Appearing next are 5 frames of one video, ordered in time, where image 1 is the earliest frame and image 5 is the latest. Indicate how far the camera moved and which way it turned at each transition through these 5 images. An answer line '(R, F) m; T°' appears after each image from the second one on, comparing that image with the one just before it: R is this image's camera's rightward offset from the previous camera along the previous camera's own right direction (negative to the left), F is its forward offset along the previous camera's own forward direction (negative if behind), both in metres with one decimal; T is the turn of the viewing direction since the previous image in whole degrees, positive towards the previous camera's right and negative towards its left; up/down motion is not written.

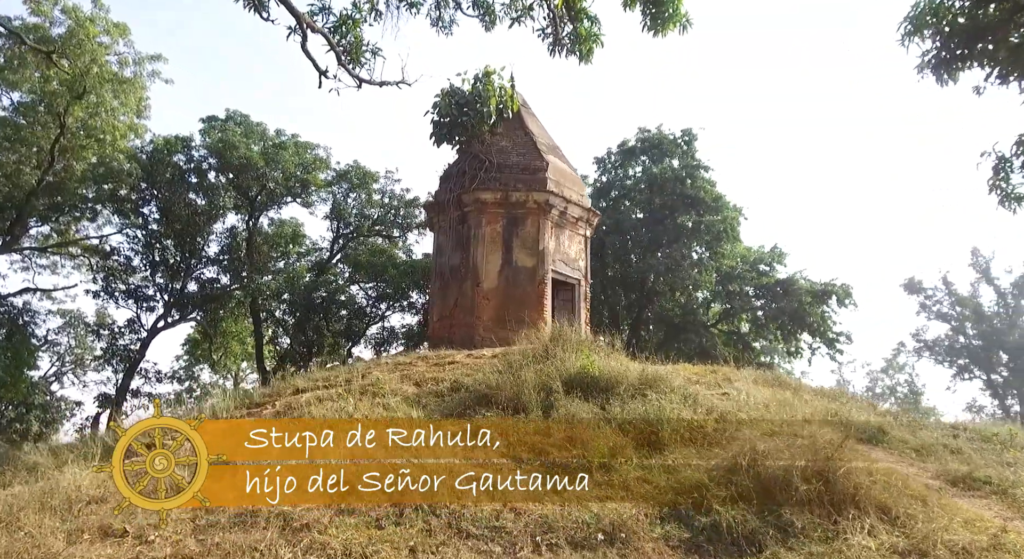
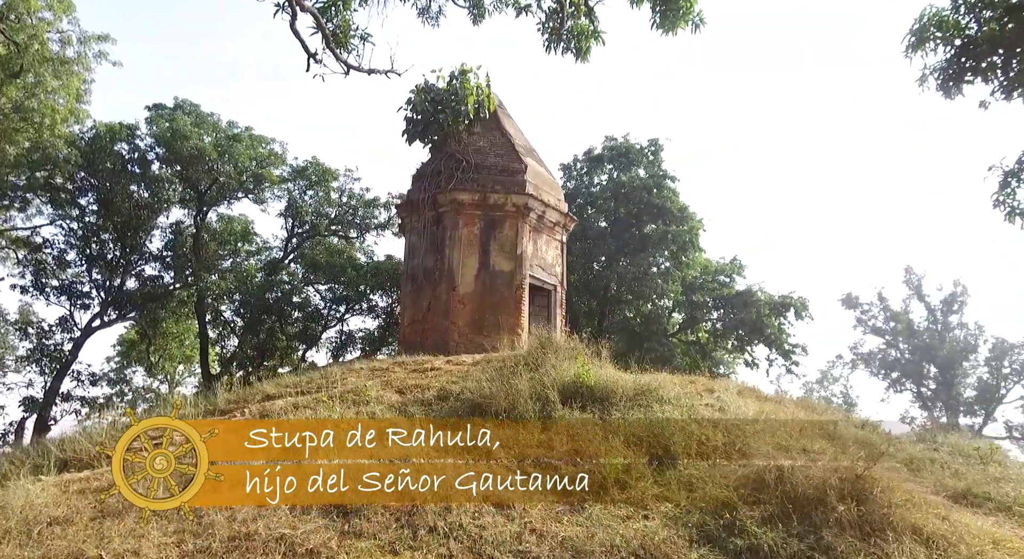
(-0.6, +0.4) m; +5°
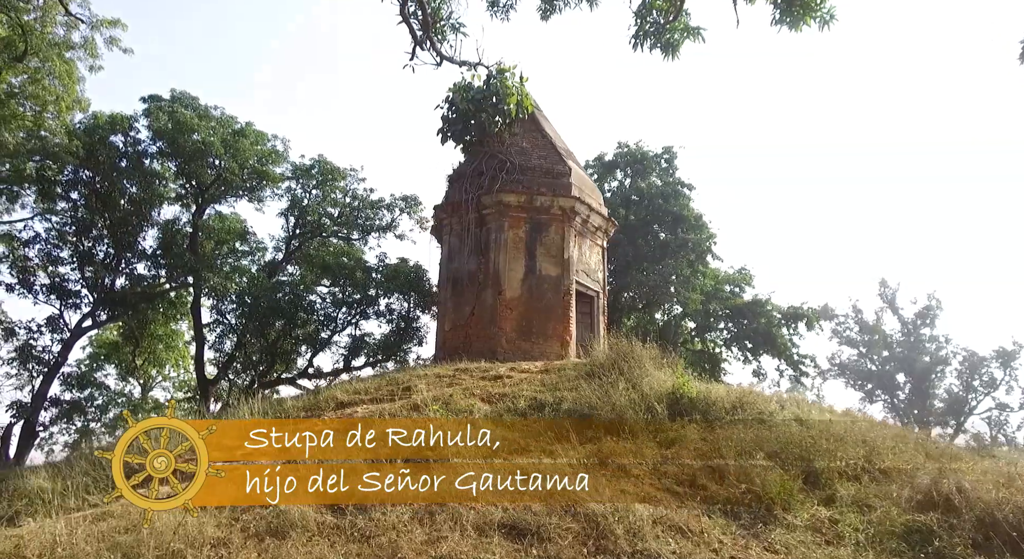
(-1.4, +0.5) m; +3°
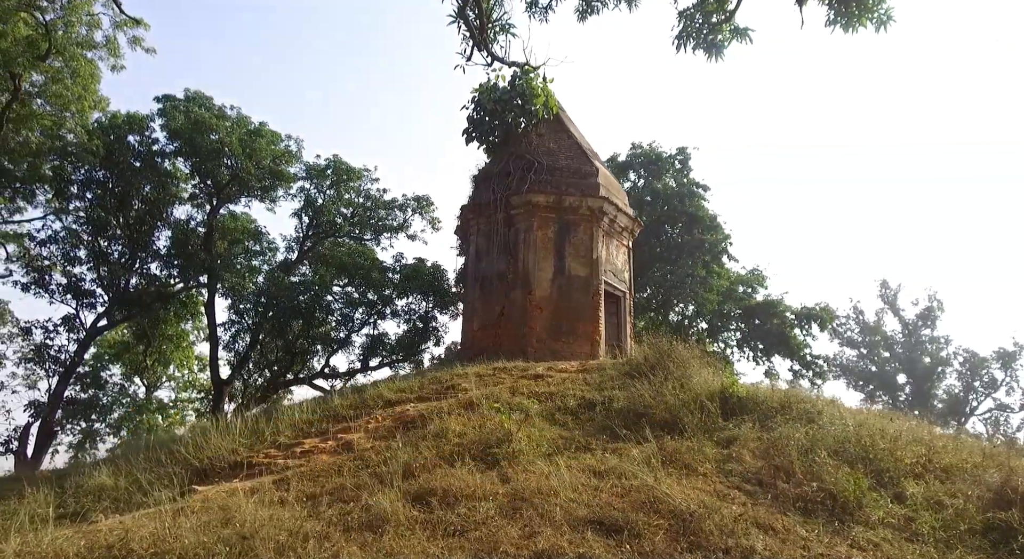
(-0.6, 0.0) m; 0°
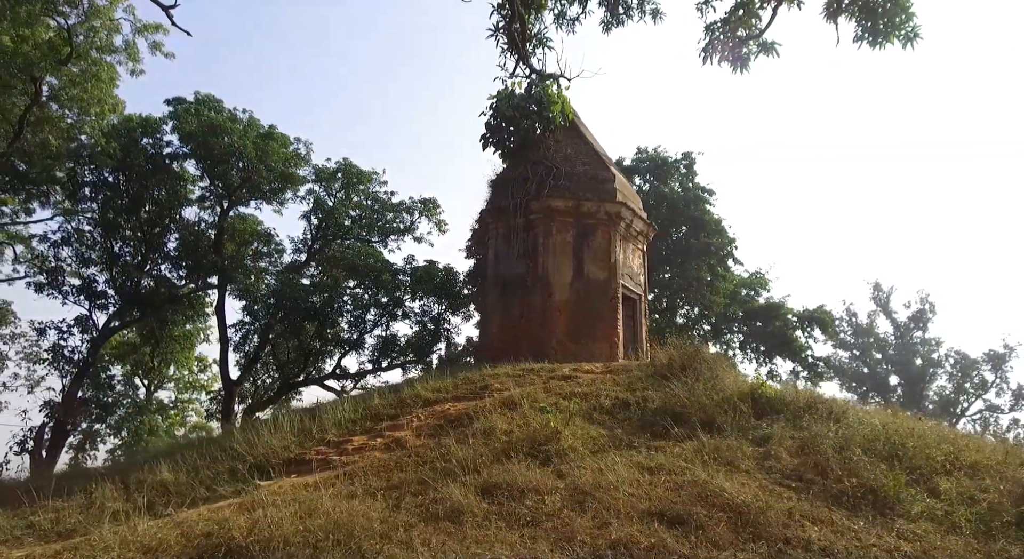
(-0.5, -0.3) m; +1°
